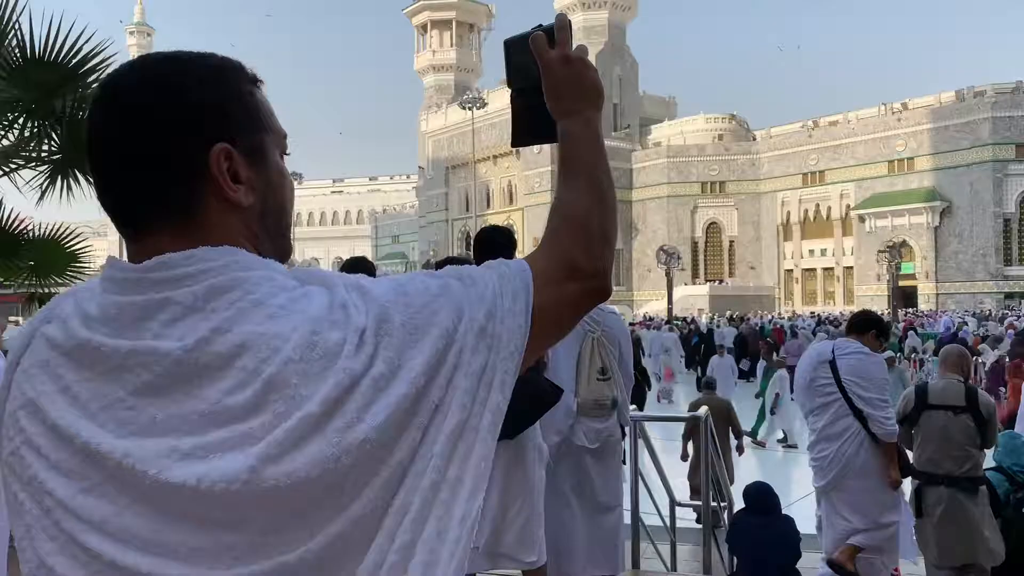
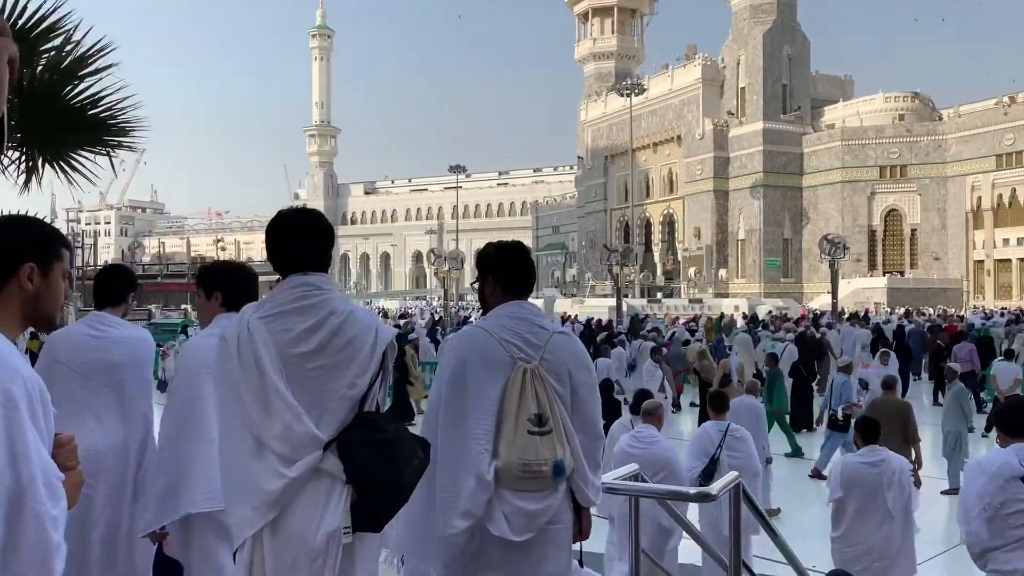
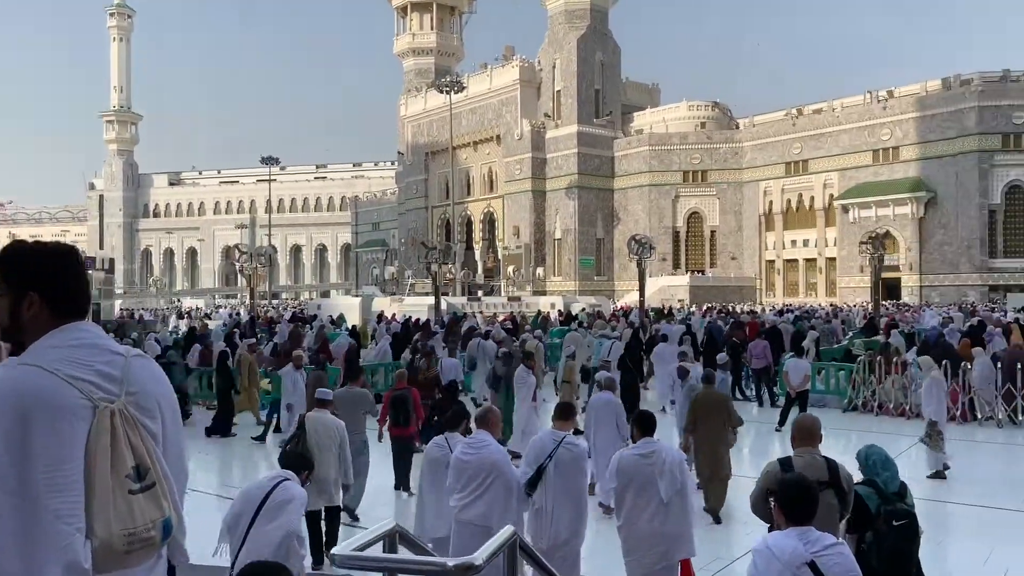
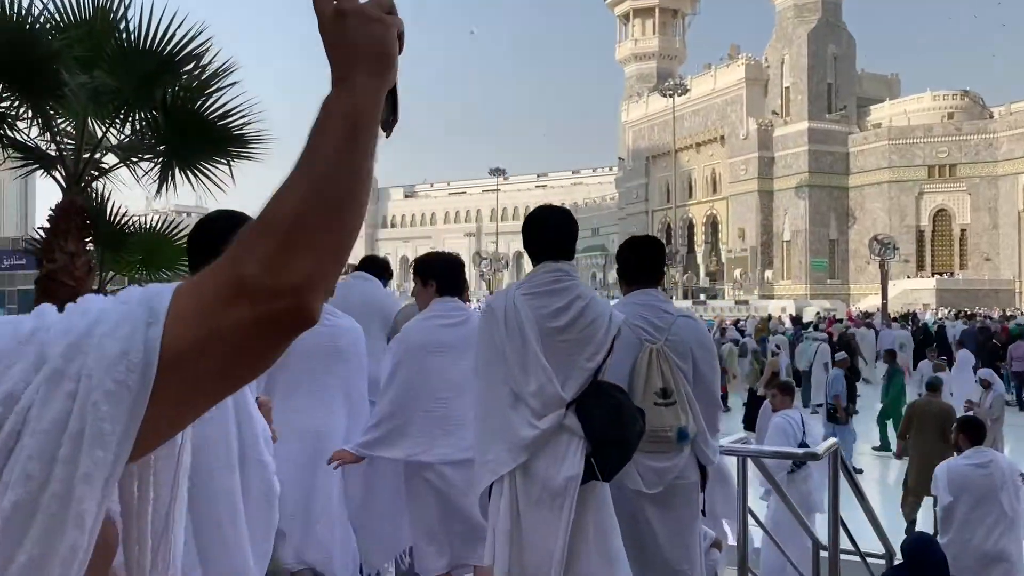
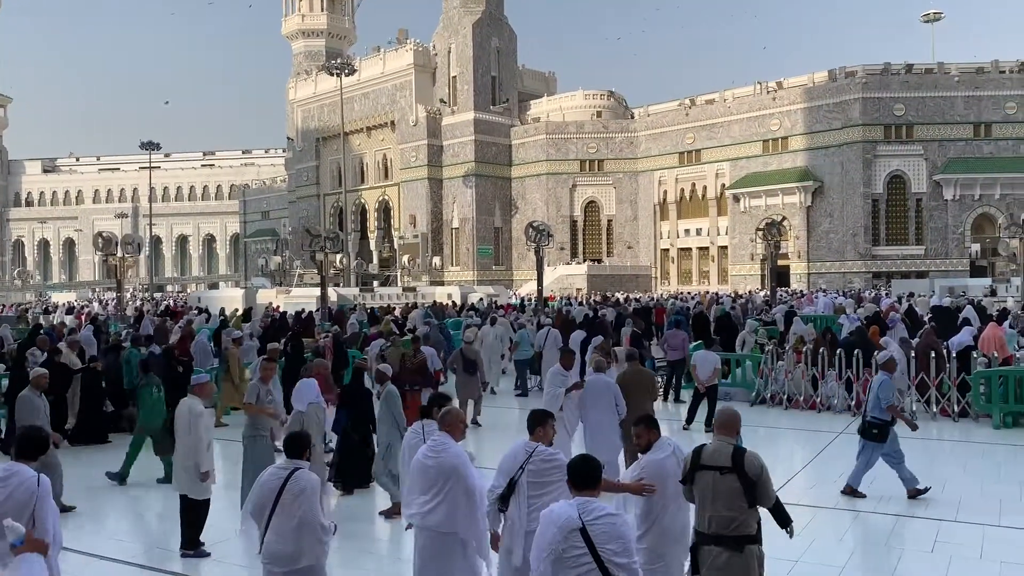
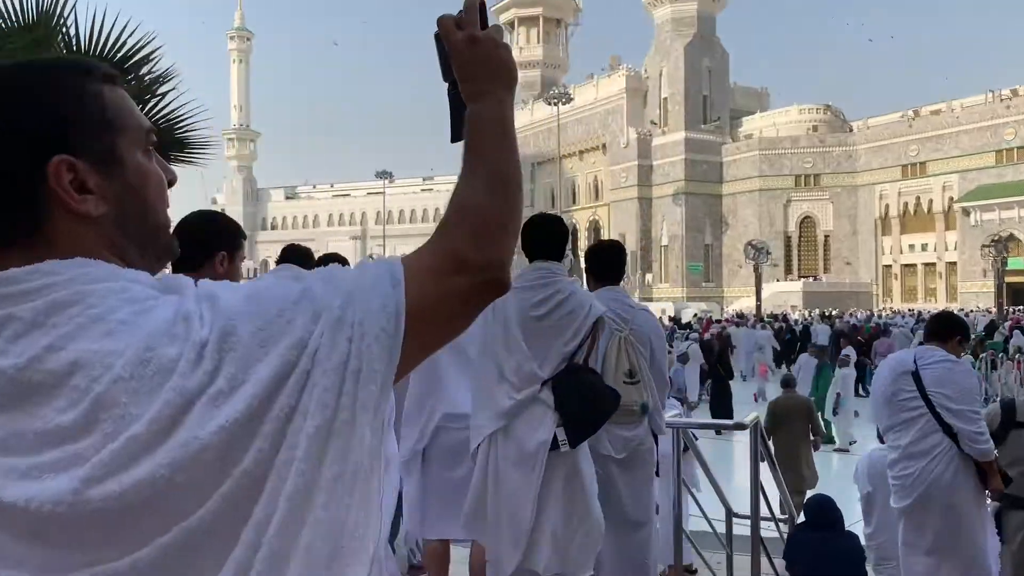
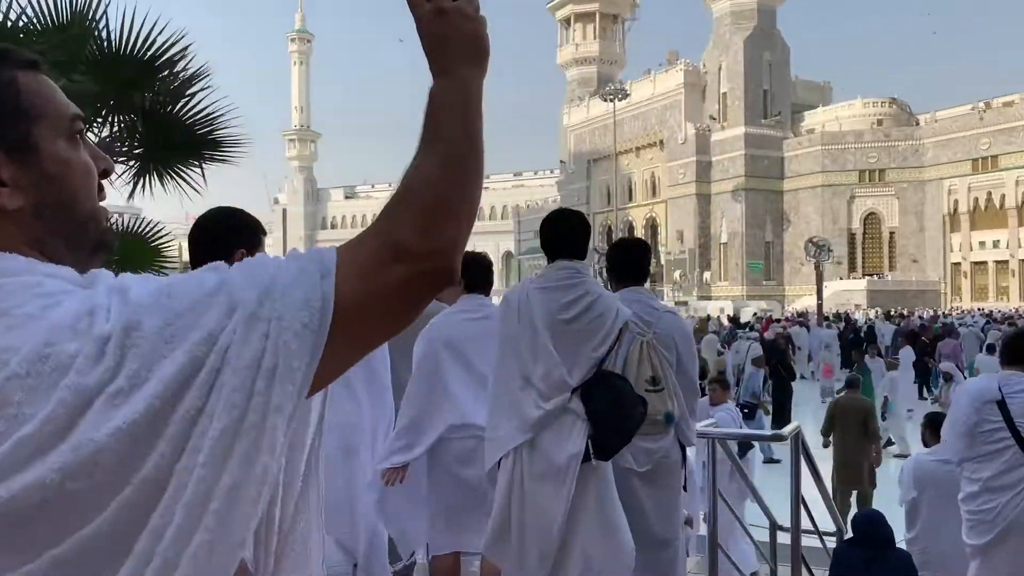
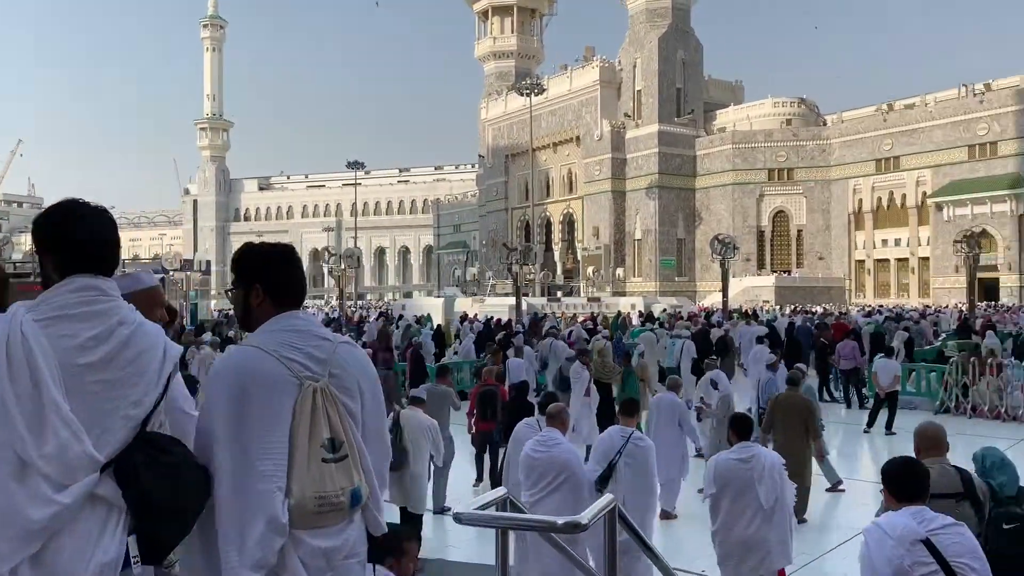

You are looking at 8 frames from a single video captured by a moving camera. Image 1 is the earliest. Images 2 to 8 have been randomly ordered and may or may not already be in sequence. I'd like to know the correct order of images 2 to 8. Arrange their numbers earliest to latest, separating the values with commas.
6, 7, 4, 2, 8, 3, 5
